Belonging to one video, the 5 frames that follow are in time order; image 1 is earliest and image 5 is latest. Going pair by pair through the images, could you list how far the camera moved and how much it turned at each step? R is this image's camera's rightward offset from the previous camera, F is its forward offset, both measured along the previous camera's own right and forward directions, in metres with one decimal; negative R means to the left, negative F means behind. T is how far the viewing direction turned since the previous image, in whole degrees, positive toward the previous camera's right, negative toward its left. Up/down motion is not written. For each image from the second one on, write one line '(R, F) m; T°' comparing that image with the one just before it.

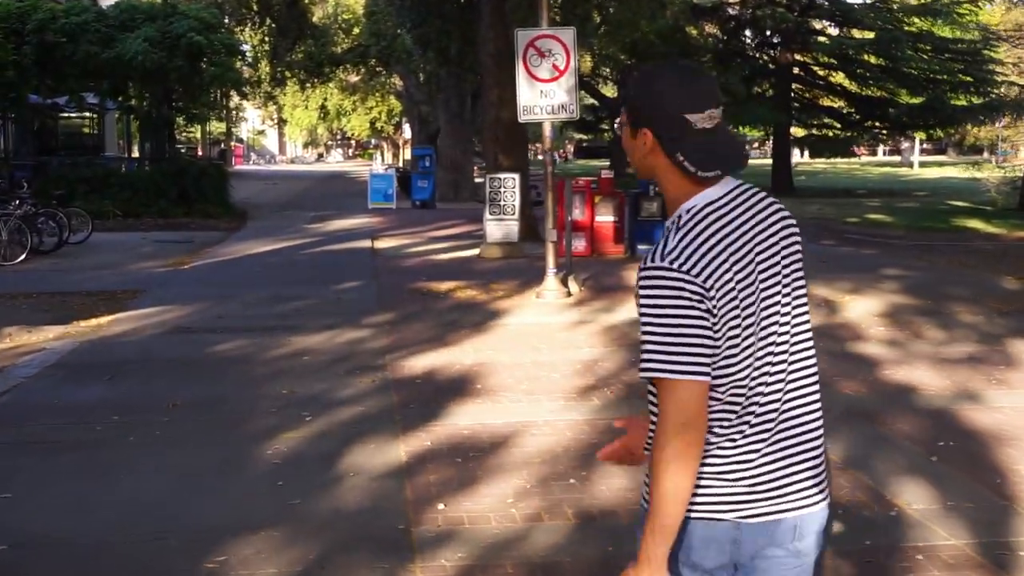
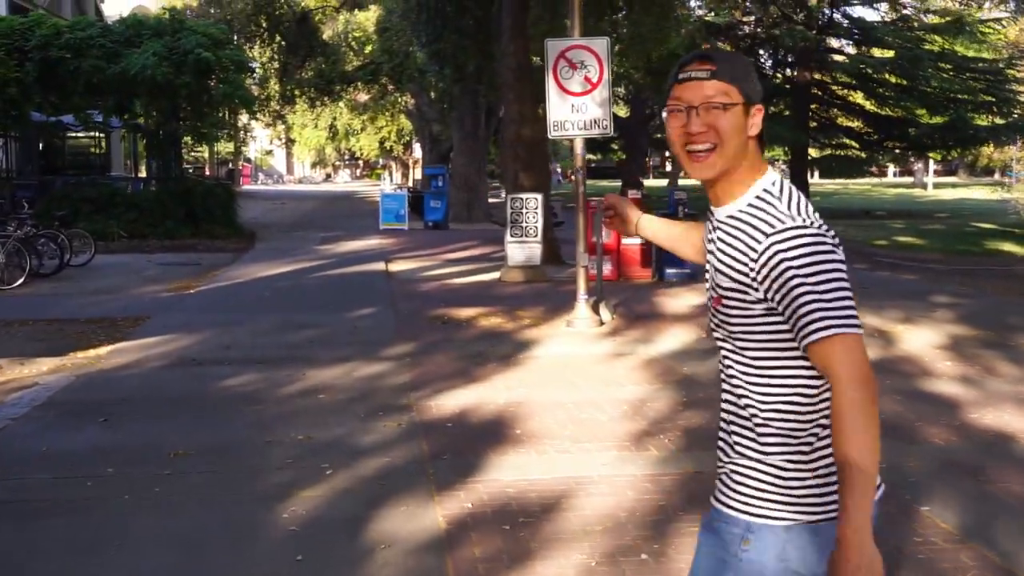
(-0.2, +0.9) m; 0°
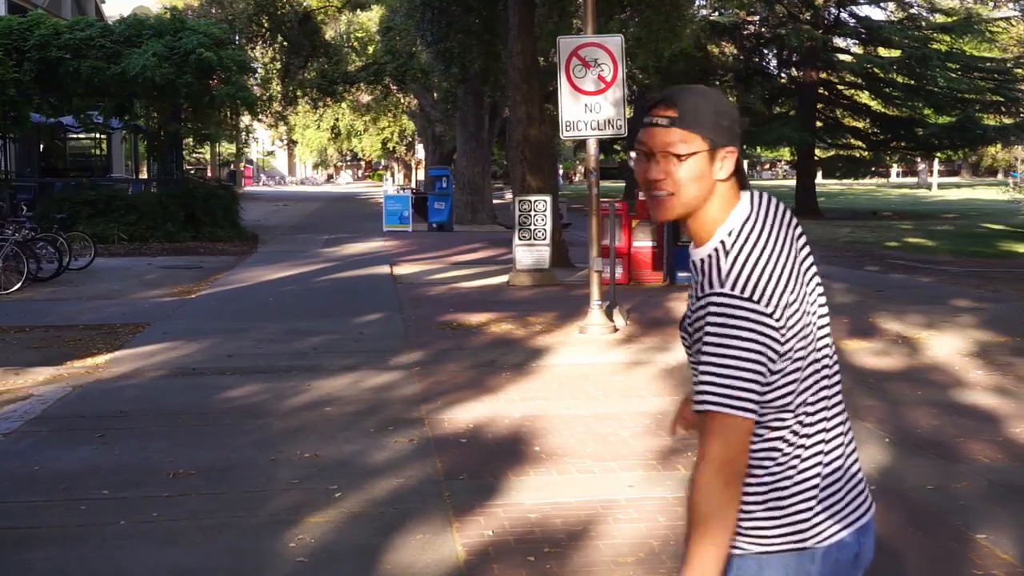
(-0.1, +0.4) m; 0°
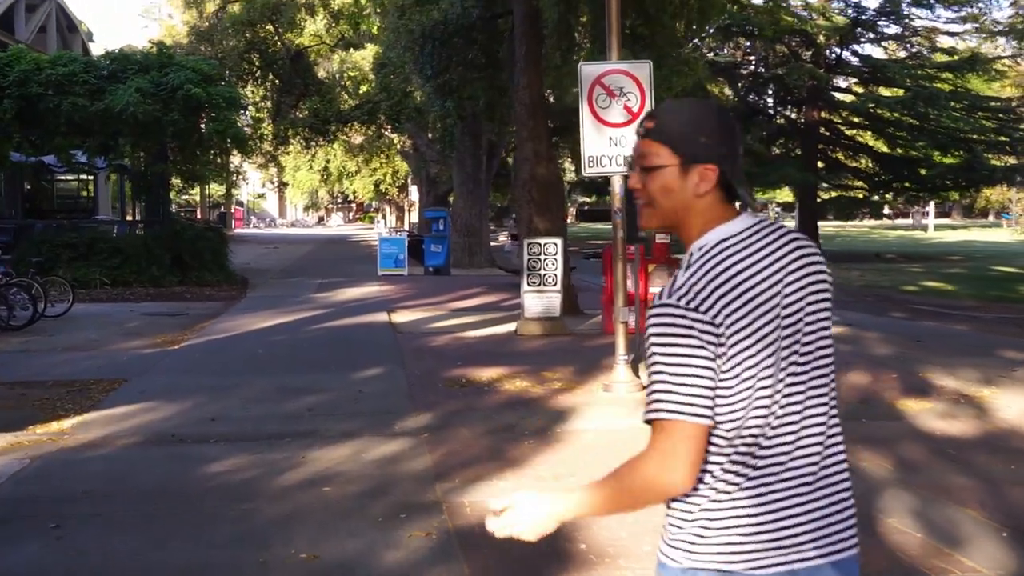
(-0.3, +1.2) m; +1°
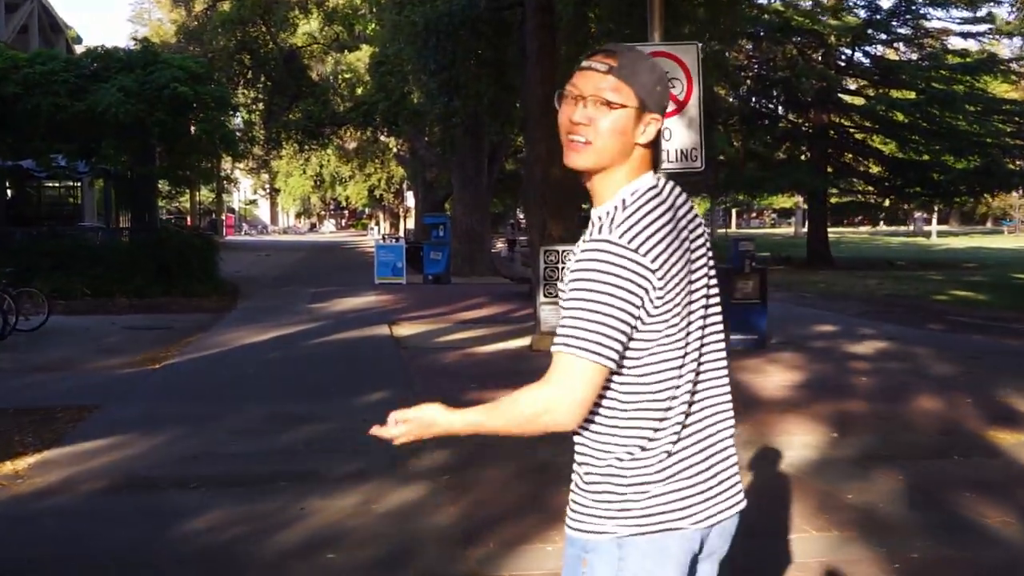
(-0.3, +1.4) m; 0°
